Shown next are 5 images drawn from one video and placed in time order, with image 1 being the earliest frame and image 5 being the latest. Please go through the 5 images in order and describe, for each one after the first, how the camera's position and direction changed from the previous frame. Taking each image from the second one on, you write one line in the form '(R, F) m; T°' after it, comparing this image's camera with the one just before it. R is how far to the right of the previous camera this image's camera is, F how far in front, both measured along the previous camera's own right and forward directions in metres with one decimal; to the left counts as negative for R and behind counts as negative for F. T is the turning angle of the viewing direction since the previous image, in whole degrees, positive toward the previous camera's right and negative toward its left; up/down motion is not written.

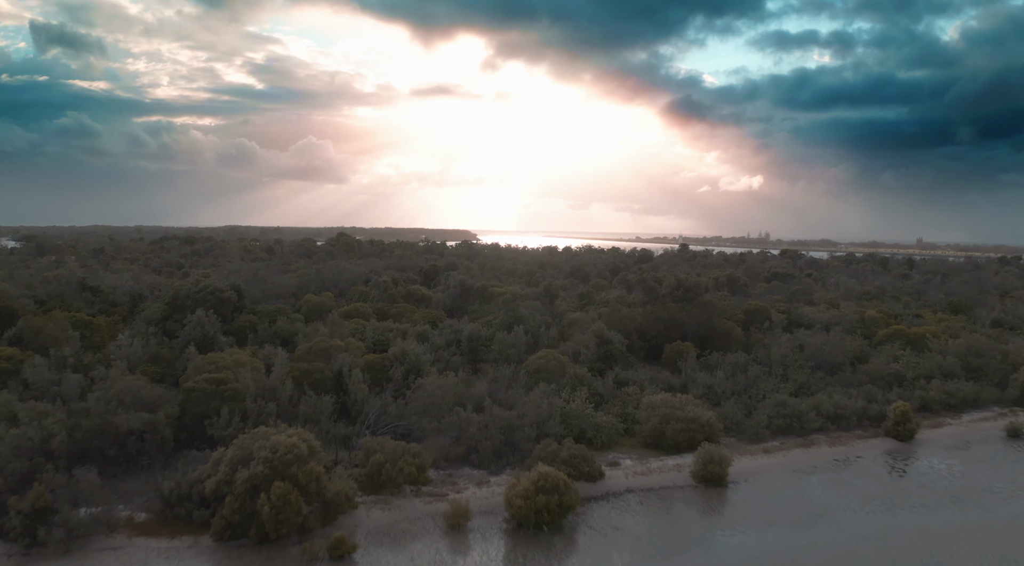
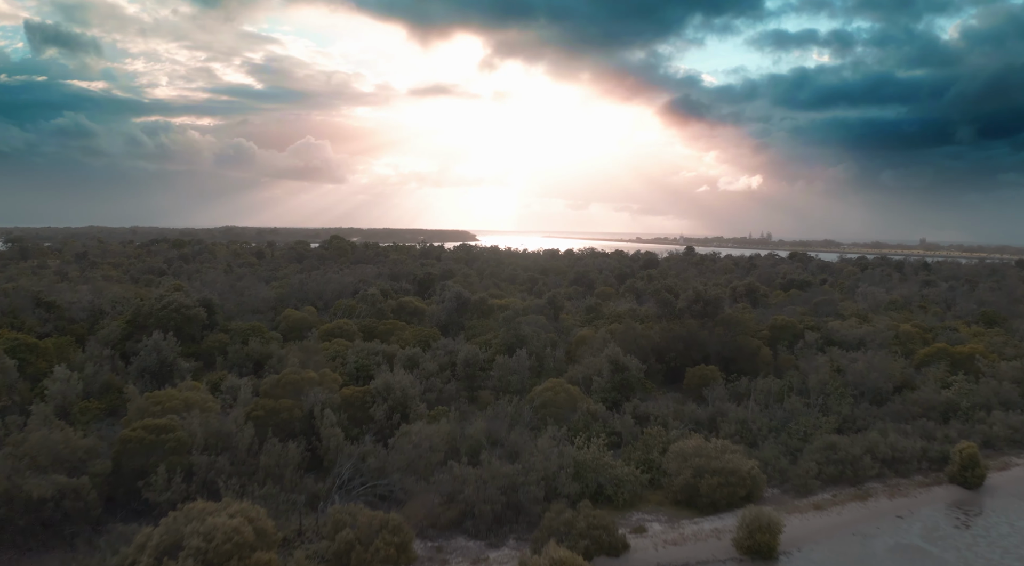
(-0.1, +2.1) m; 0°
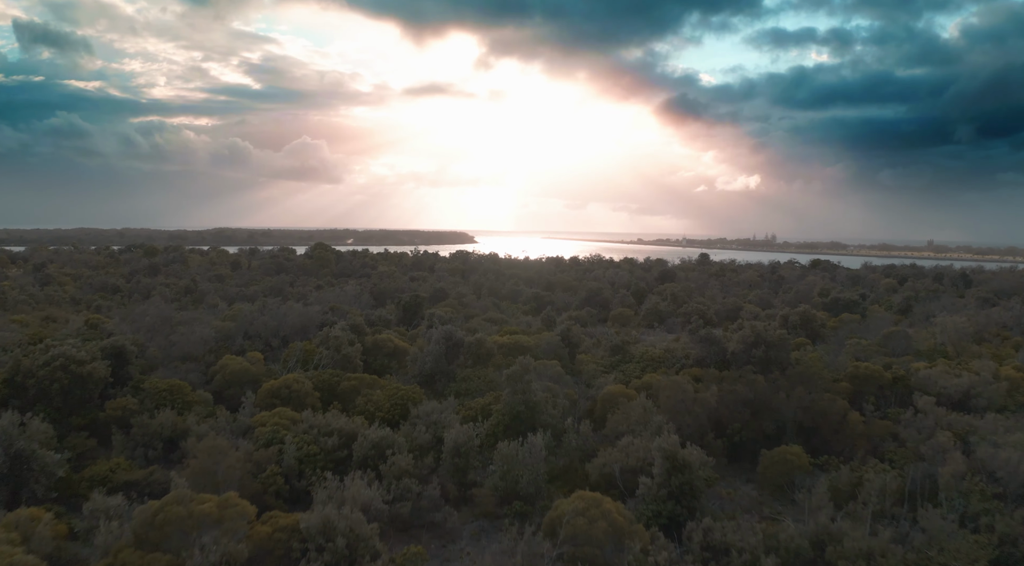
(-0.2, +4.5) m; 0°
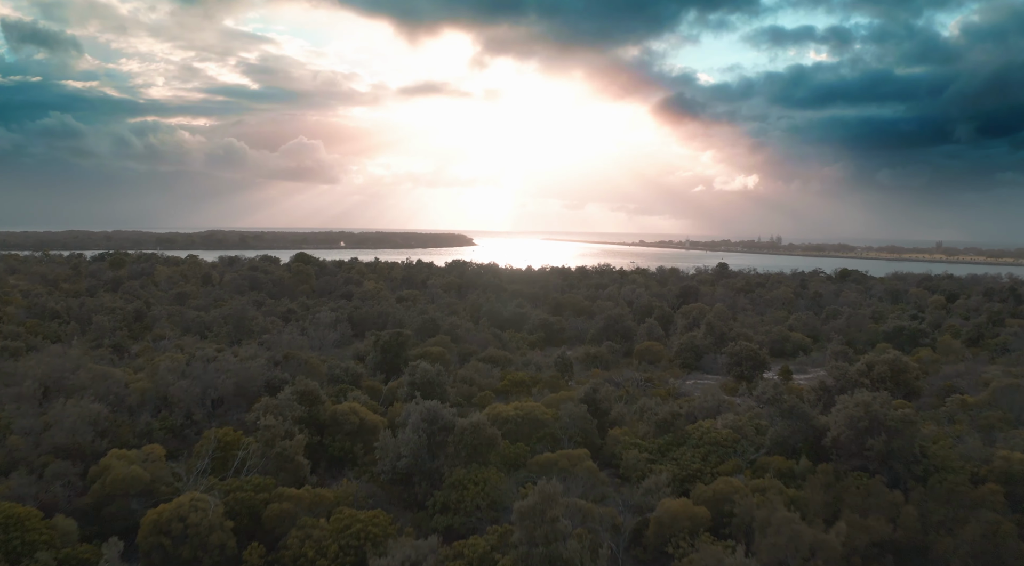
(-0.2, +4.7) m; 0°
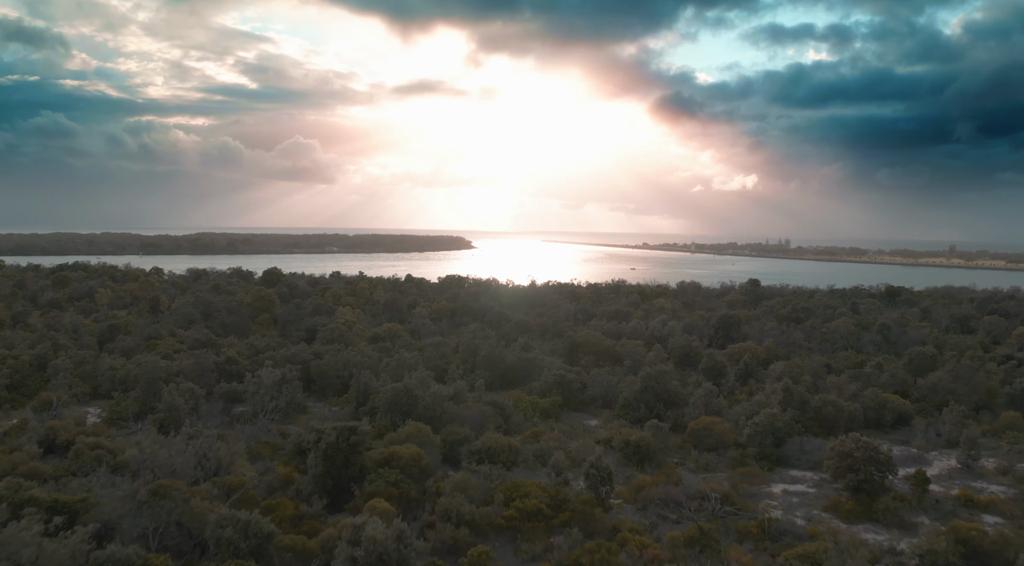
(-0.2, +6.3) m; 0°
